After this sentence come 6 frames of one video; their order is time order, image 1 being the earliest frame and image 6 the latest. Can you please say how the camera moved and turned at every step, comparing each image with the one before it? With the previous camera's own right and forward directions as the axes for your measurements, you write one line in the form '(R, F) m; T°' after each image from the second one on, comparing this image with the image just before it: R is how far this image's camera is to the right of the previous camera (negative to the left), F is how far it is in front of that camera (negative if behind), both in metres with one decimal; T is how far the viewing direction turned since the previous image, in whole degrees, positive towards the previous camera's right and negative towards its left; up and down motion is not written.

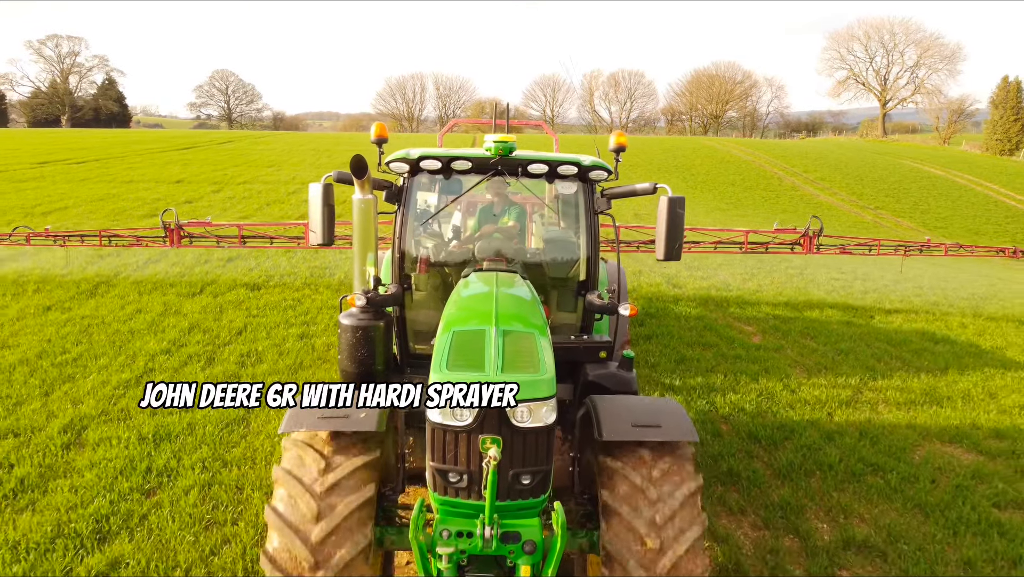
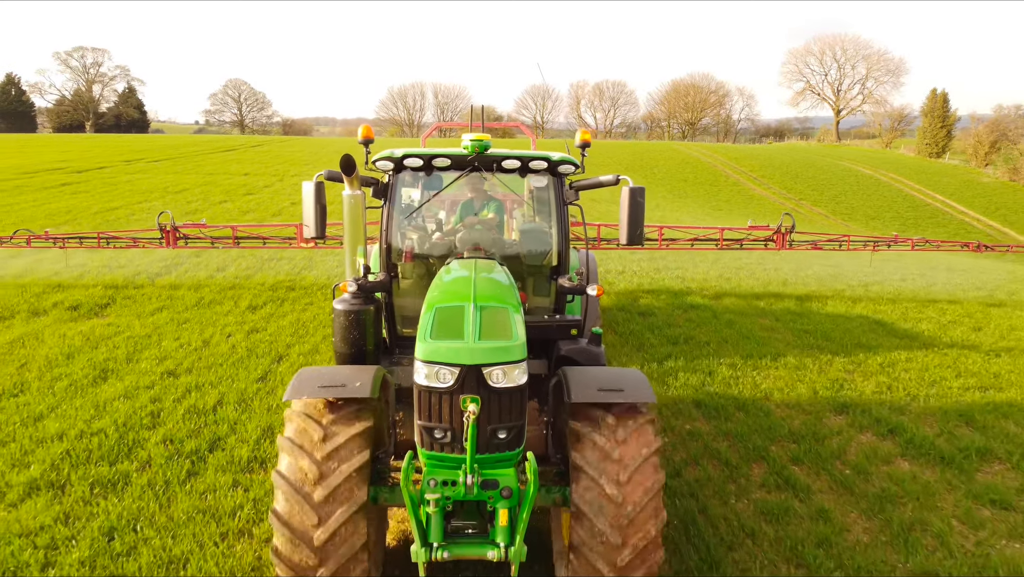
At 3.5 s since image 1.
(+1.2, -1.7) m; -1°
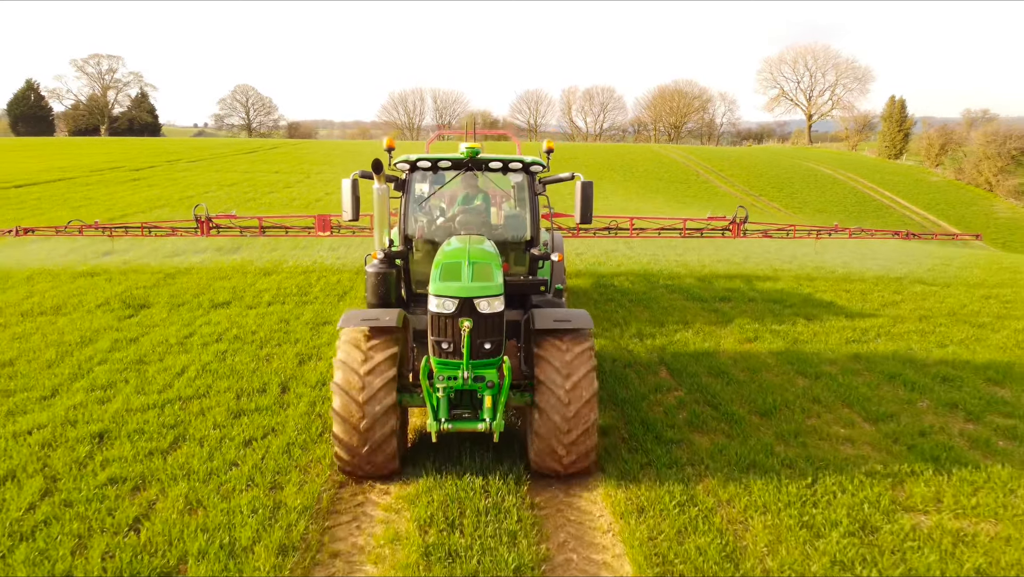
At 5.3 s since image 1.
(+0.1, -1.6) m; 0°
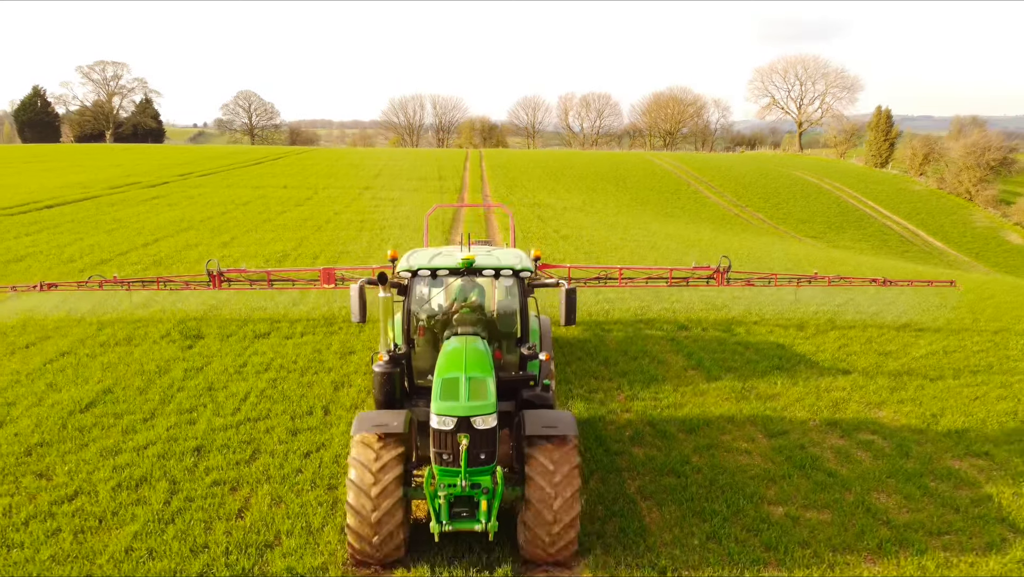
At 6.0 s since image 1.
(0.0, -0.6) m; 0°
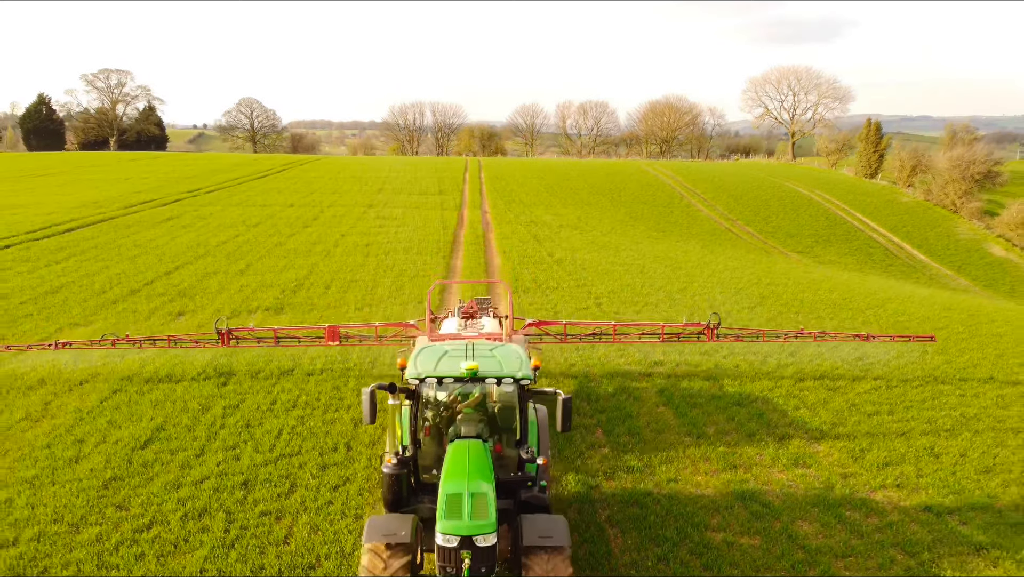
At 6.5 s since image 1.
(0.0, -0.5) m; 0°
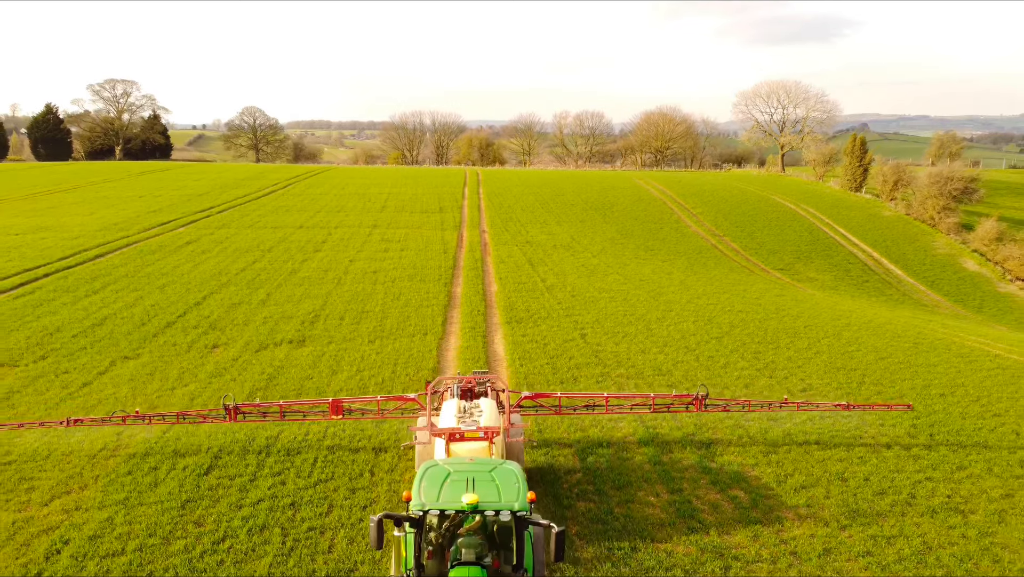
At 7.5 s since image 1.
(0.0, -0.7) m; 0°
